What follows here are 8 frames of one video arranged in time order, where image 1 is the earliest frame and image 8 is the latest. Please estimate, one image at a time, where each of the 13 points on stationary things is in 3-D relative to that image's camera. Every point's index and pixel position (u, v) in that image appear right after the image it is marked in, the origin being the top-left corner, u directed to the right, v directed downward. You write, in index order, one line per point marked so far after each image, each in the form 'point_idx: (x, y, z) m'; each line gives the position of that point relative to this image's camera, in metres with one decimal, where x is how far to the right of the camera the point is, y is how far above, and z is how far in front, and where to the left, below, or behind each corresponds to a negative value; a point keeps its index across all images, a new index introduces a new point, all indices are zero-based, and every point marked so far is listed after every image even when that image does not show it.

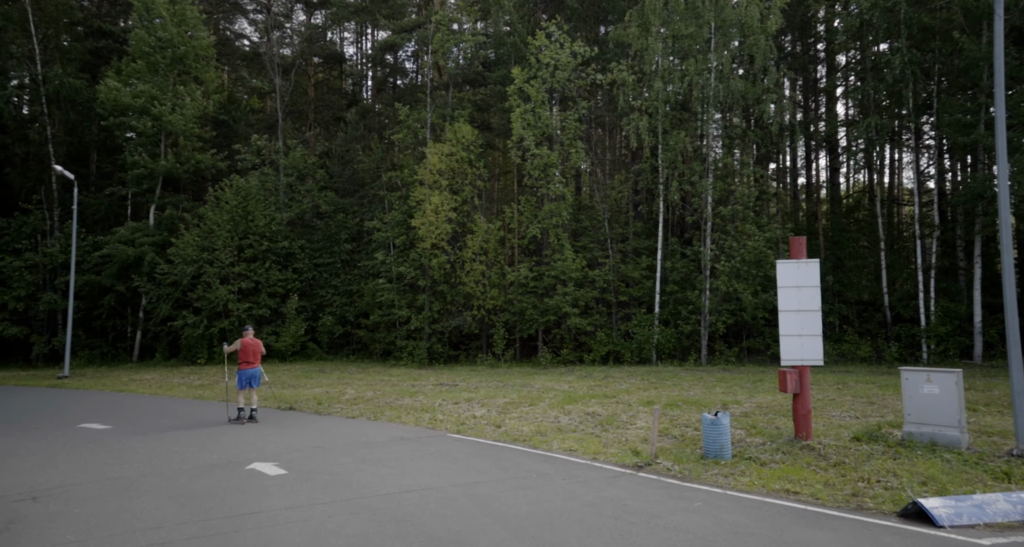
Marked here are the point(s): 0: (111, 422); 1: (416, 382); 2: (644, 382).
0: (-6.6, -2.5, +10.8) m
1: (-2.4, -2.6, +16.0) m
2: (+3.2, -2.7, +16.3) m
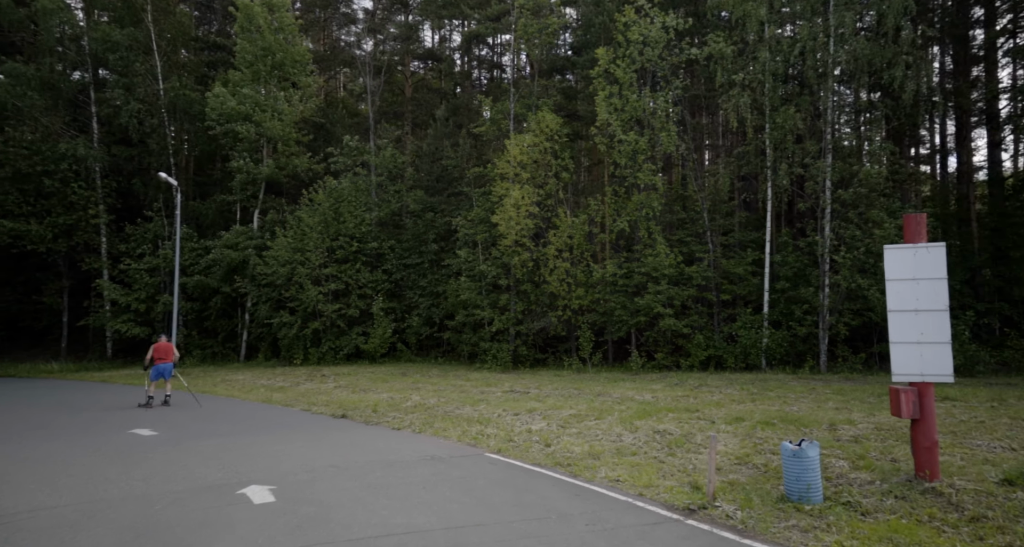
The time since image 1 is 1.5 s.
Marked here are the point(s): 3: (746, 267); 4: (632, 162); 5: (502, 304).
0: (-5.7, -2.6, +10.7) m
1: (-0.6, -2.6, +15.0) m
2: (+5.0, -2.6, +14.2) m
3: (+6.7, +0.2, +18.9) m
4: (+3.7, +3.5, +20.4) m
5: (-0.3, -0.9, +20.2) m
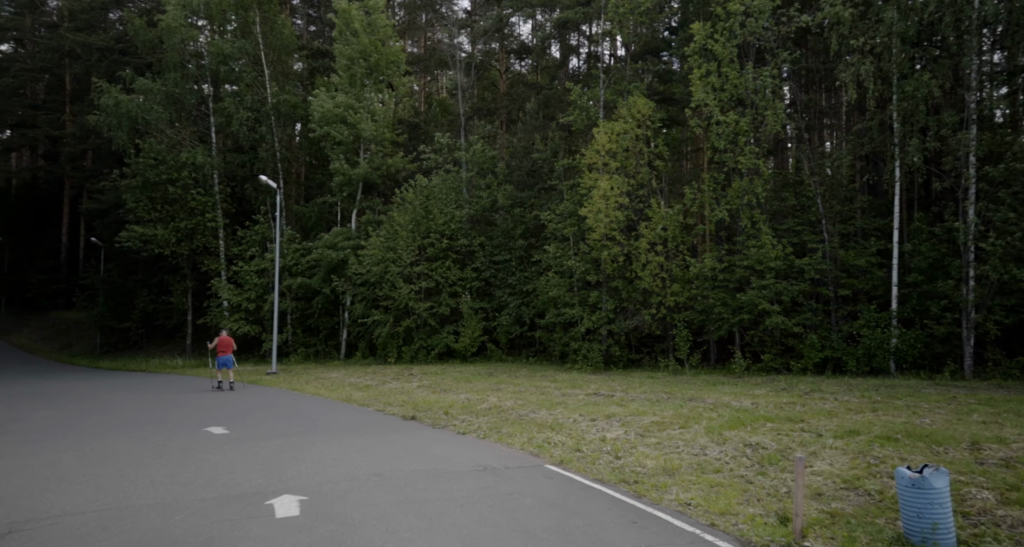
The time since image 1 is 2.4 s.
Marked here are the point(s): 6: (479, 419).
0: (-4.5, -2.5, +10.7) m
1: (+1.2, -2.5, +14.1) m
2: (+6.6, -2.4, +12.4) m
3: (+9.1, +0.4, +16.7) m
4: (+6.3, +3.7, +18.7) m
5: (+2.4, -0.8, +19.2) m
6: (-0.6, -2.5, +11.1) m
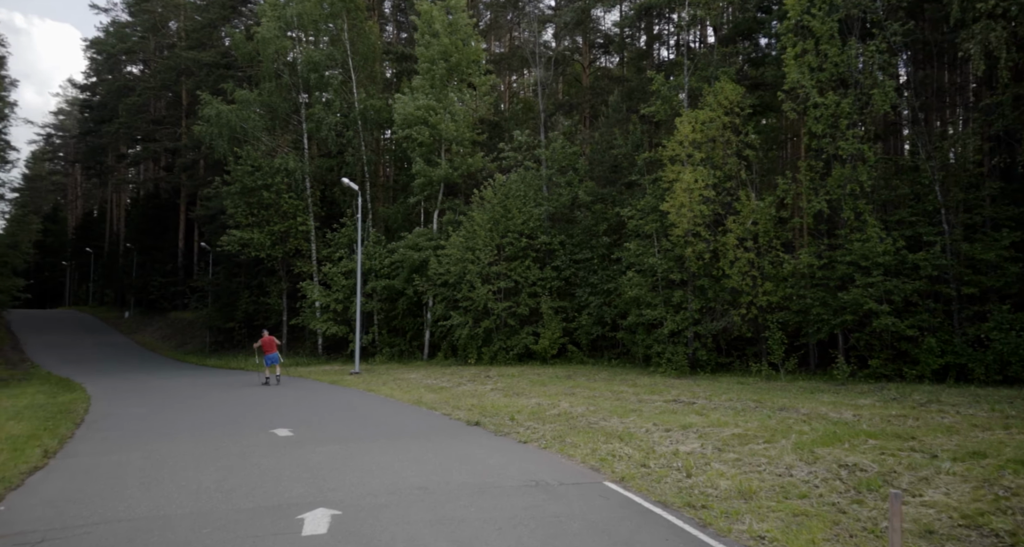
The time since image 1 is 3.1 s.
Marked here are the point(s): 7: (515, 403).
0: (-3.5, -2.5, +10.6) m
1: (+2.7, -2.5, +13.2) m
2: (+7.8, -2.3, +10.7) m
3: (+10.8, +0.5, +14.6) m
4: (+8.3, +3.7, +17.0) m
5: (+4.6, -0.8, +18.1) m
6: (+0.5, -2.4, +10.5) m
7: (0.0, -2.6, +13.3) m
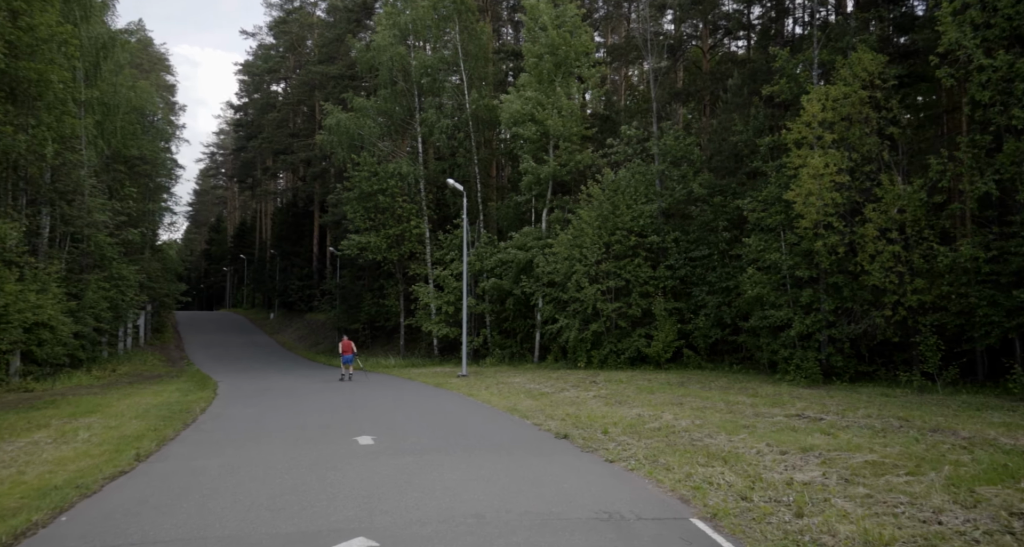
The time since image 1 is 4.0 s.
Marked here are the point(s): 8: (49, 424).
0: (-2.1, -2.6, +10.3) m
1: (+4.5, -2.4, +11.6) m
2: (+9.0, -2.2, +8.2) m
3: (+12.7, +0.7, +11.4) m
4: (+10.7, +3.9, +14.3) m
5: (+7.2, -0.7, +16.0) m
6: (+1.8, -2.4, +9.4) m
7: (+1.9, -2.6, +12.2) m
8: (-8.6, -2.8, +12.2) m
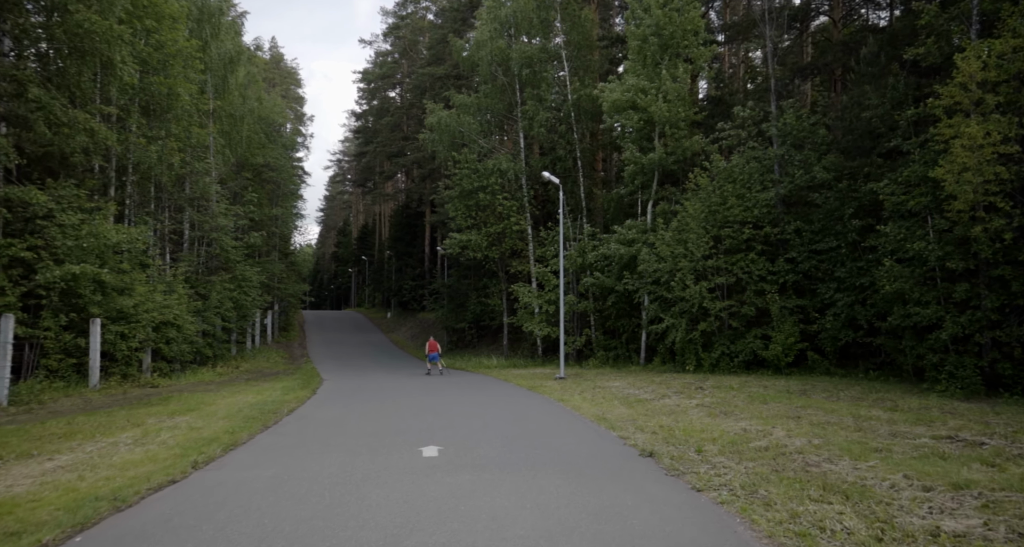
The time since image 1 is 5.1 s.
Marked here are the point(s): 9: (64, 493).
0: (-0.9, -2.5, +9.4) m
1: (+5.8, -2.3, +9.5) m
2: (+9.6, -2.0, +5.4) m
3: (+13.7, +0.9, +7.9) m
4: (+12.2, +4.1, +11.1) m
5: (+9.2, -0.5, +13.4) m
6: (+2.7, -2.3, +7.8) m
7: (+3.3, -2.5, +10.6) m
8: (-7.0, -2.8, +12.5) m
9: (-4.9, -2.4, +7.2) m
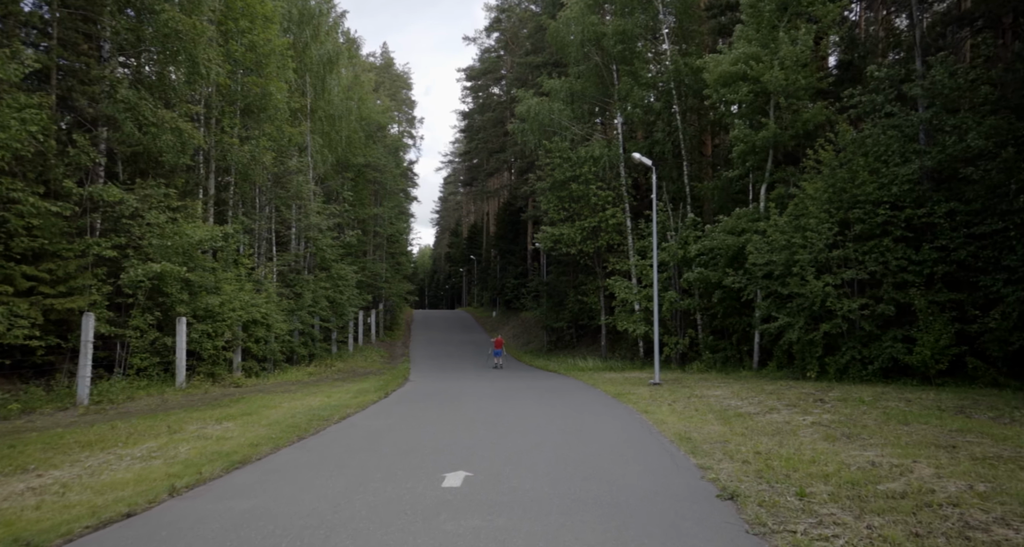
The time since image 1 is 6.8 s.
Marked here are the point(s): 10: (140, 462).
0: (-0.4, -2.4, +7.6) m
1: (+6.2, -2.0, +6.5) m
2: (+9.2, -1.7, +1.8) m
3: (+13.7, +1.3, +3.5) m
4: (+12.7, +4.5, +6.9) m
5: (+10.2, -0.2, +9.7) m
6: (+2.9, -2.1, +5.4) m
7: (+3.9, -2.3, +8.0) m
8: (-5.8, -2.8, +11.7) m
9: (-4.7, -2.3, +6.1) m
10: (-4.9, -2.5, +8.6) m
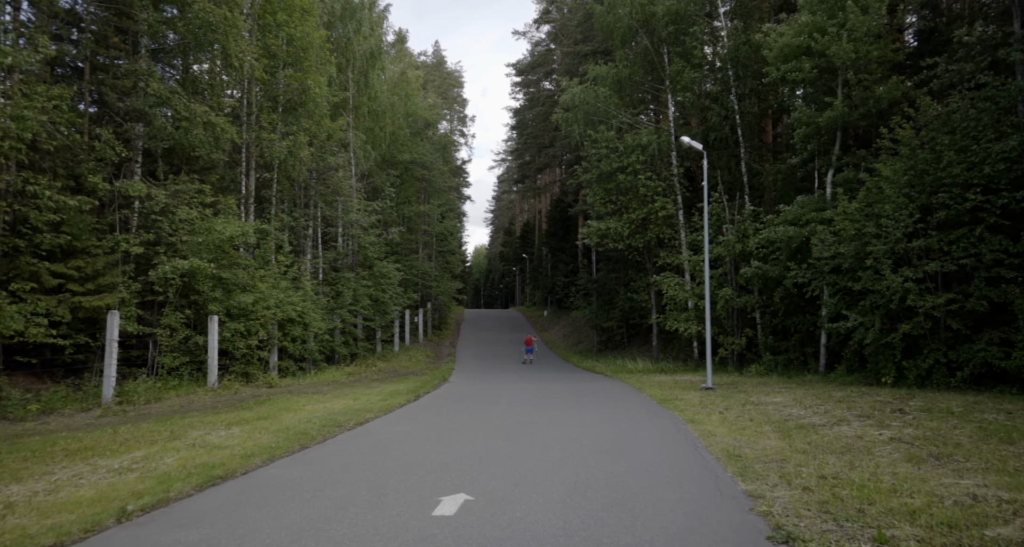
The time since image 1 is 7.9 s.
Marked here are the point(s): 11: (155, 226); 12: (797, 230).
0: (-0.4, -2.3, +6.4) m
1: (+6.1, -1.9, +4.7) m
2: (+8.7, -1.5, -0.3) m
3: (+13.3, +1.5, +1.1) m
4: (+12.6, +4.7, +4.5) m
5: (+10.4, 0.0, +7.6) m
6: (+2.7, -2.0, +3.9) m
7: (+4.0, -2.1, +6.4) m
8: (-5.4, -2.7, +10.9) m
9: (-4.8, -2.2, +5.3) m
10: (-4.7, -2.4, +7.8) m
11: (-10.4, +1.4, +19.1) m
12: (+7.7, +1.3, +17.8) m
